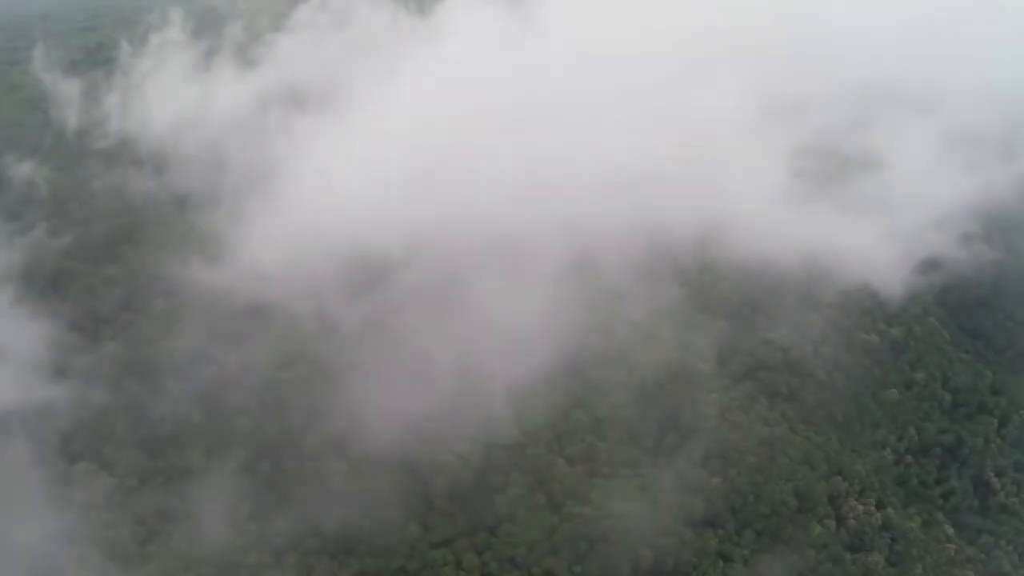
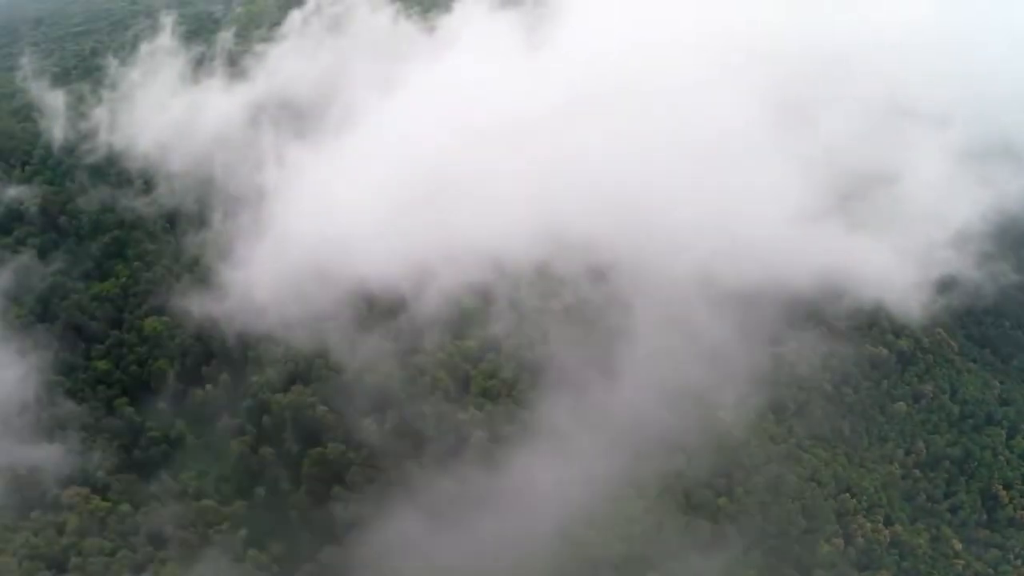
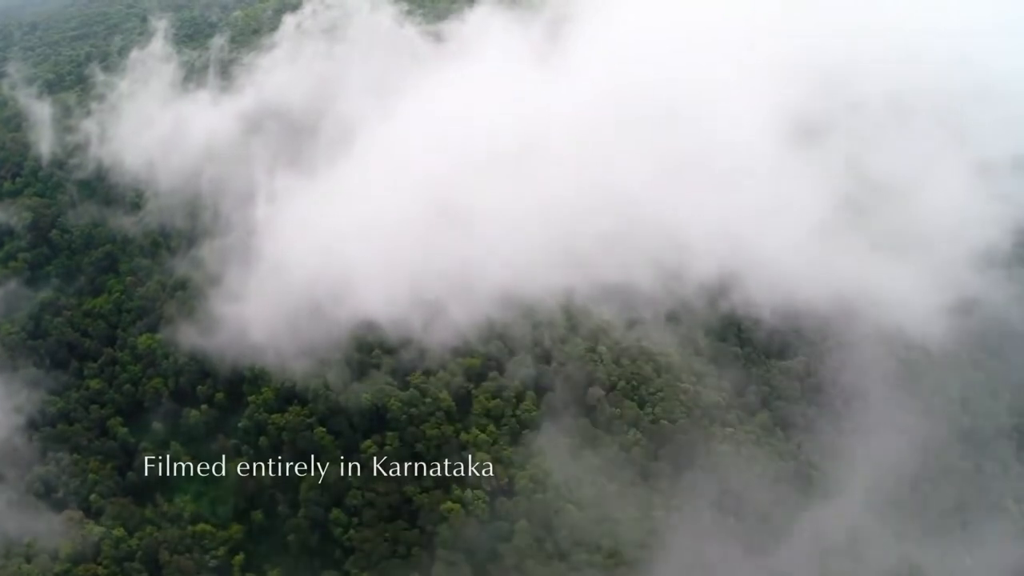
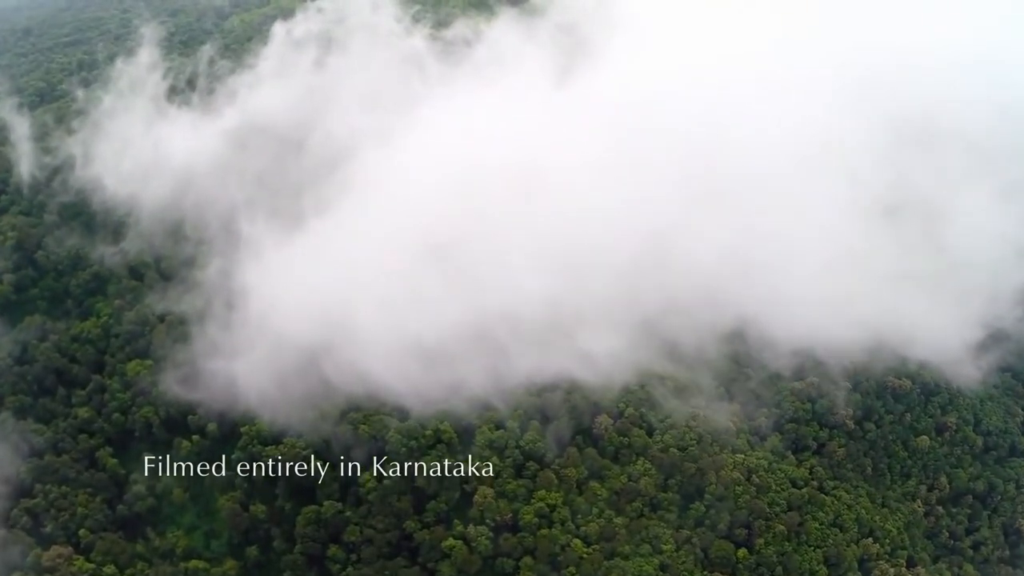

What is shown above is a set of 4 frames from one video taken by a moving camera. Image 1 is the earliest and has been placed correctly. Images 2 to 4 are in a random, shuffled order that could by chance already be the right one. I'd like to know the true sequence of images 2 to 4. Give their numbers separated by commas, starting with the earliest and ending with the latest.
2, 3, 4
